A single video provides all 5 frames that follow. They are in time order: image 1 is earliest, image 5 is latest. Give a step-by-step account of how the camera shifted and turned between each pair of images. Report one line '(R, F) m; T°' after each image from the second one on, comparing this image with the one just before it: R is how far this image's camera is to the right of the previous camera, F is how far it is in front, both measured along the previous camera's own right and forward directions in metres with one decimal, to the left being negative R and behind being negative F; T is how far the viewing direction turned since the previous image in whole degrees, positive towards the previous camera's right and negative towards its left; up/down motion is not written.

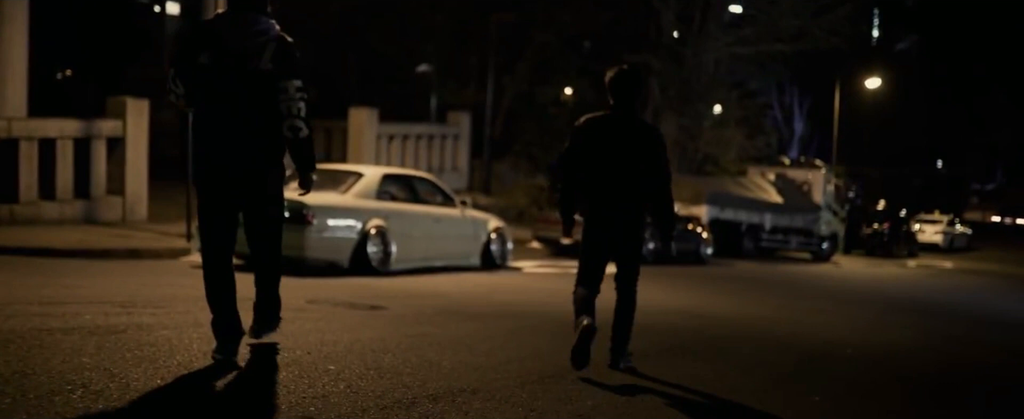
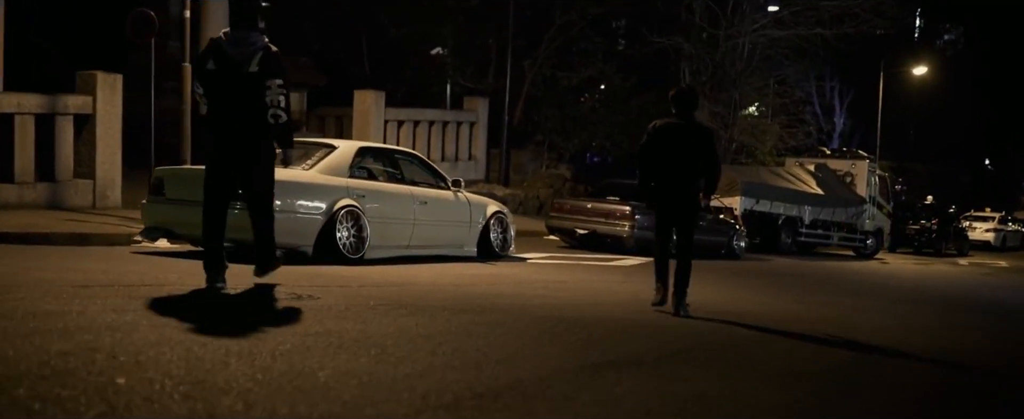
(+0.4, +1.9) m; -2°
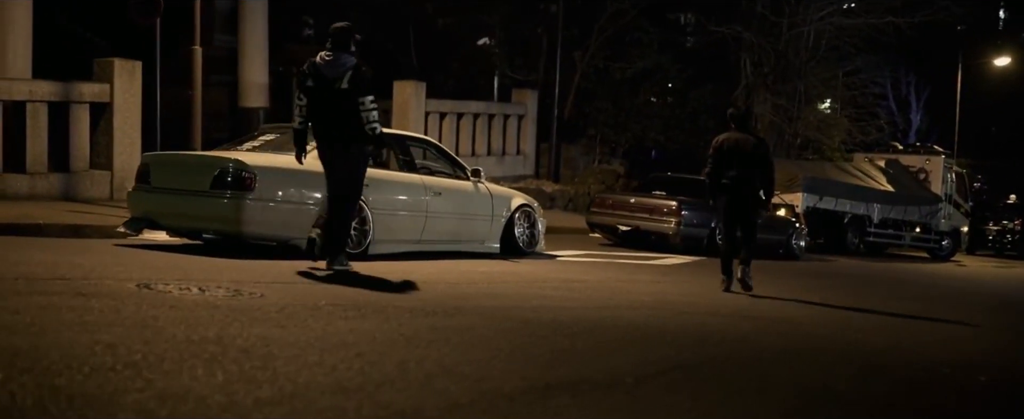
(+0.5, +1.1) m; -4°
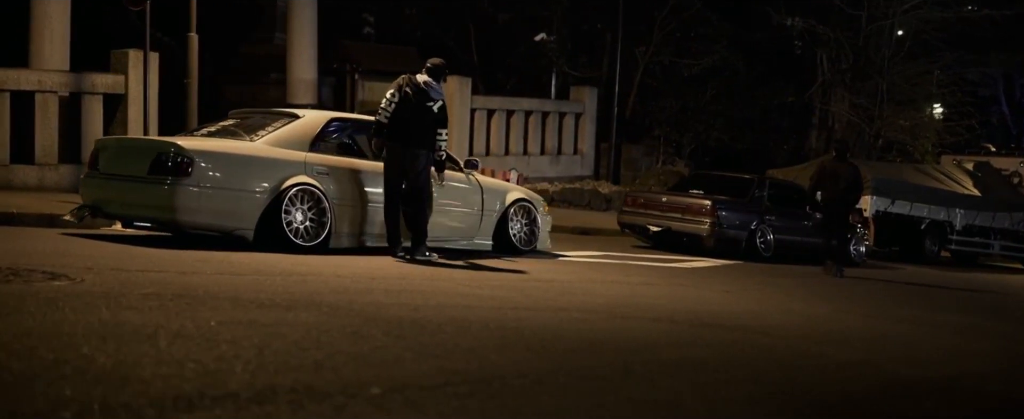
(+1.2, +1.0) m; -5°
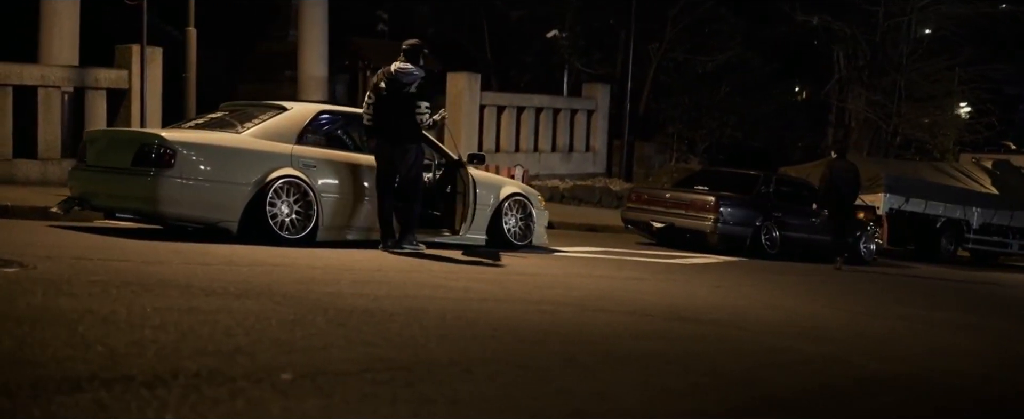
(+0.3, +0.1) m; -1°
